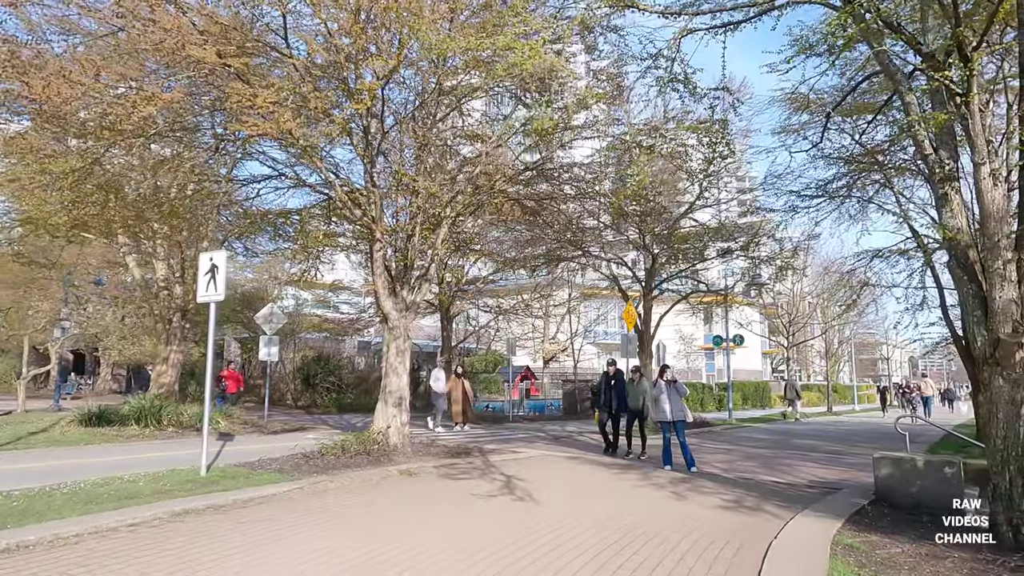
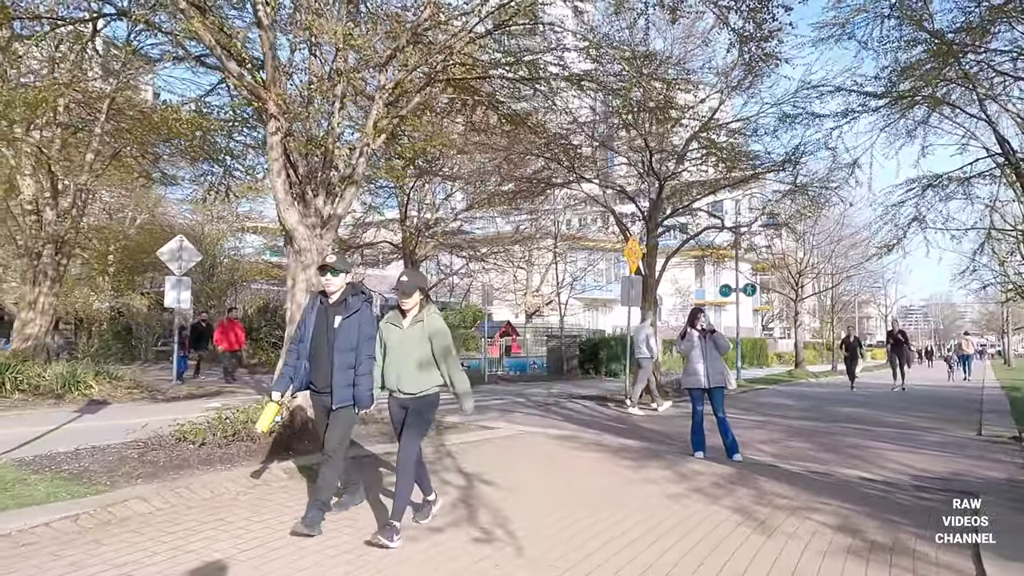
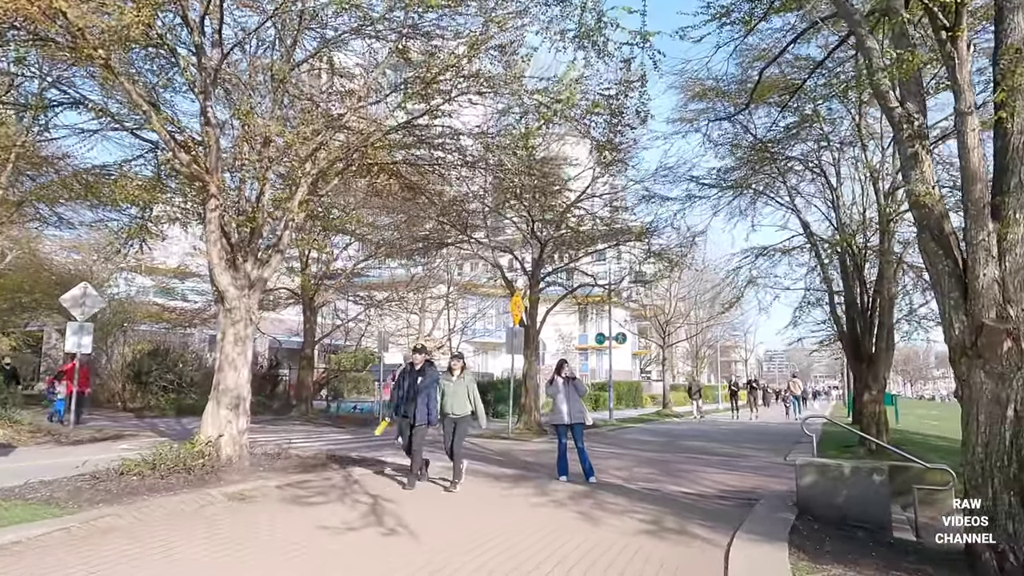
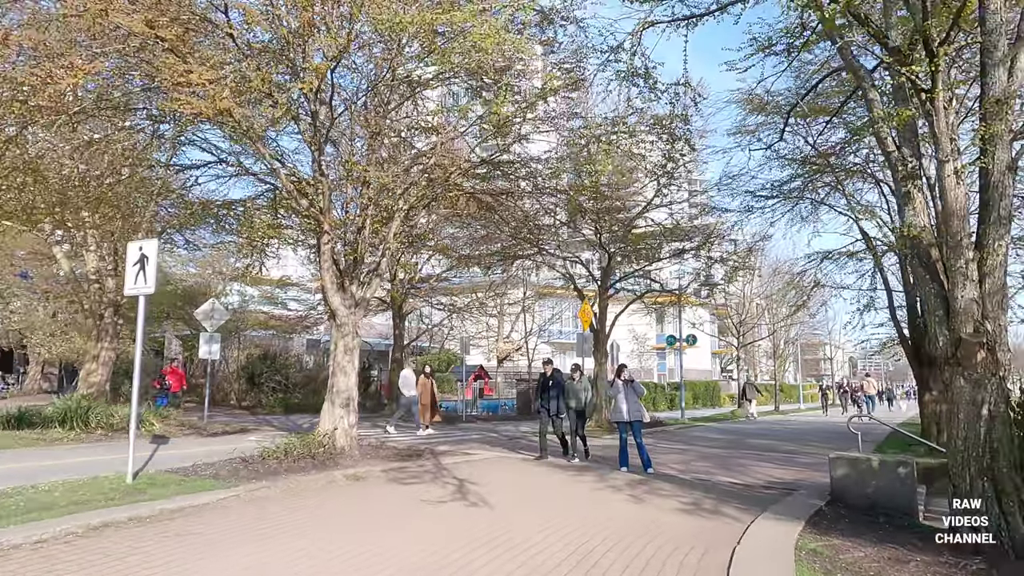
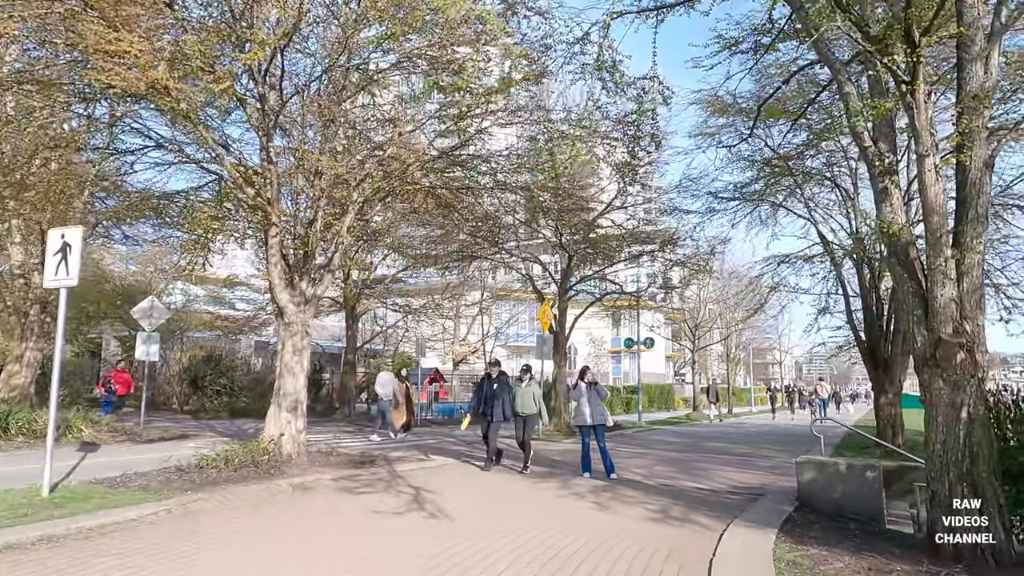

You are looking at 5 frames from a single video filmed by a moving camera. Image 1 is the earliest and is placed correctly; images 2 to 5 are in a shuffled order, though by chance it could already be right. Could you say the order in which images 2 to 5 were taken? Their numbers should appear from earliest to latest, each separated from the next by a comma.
4, 5, 3, 2
